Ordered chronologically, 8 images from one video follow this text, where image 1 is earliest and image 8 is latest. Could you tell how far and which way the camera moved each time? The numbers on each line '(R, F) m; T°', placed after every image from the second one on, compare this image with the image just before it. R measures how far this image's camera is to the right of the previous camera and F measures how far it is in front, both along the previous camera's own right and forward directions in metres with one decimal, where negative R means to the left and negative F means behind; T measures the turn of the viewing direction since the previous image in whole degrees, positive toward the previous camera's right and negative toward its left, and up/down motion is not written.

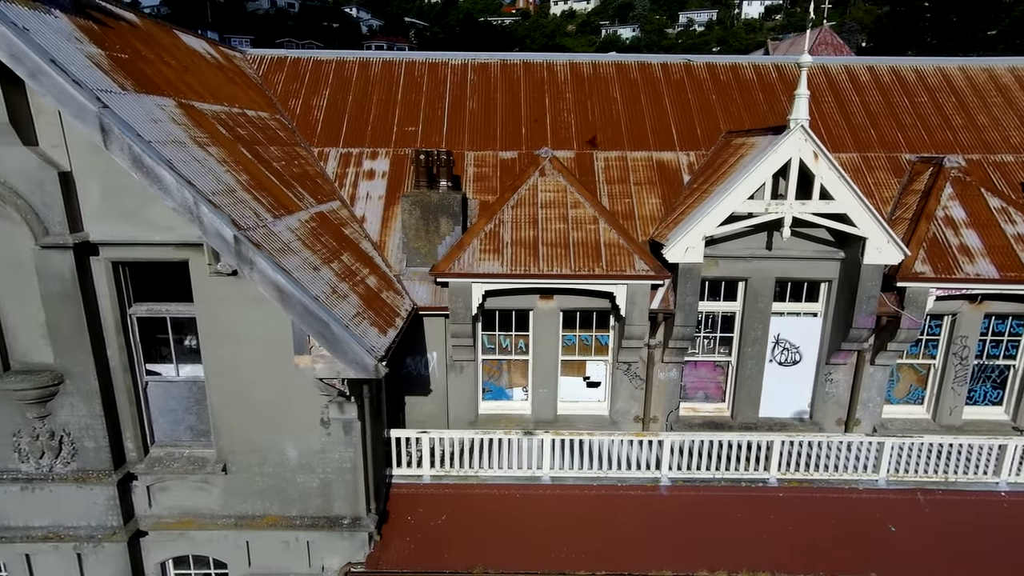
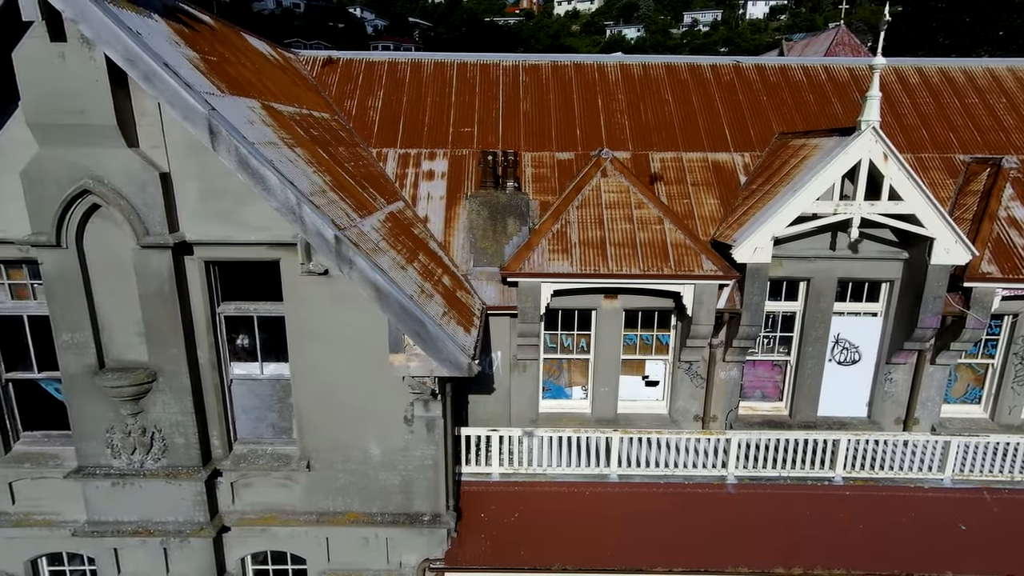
(-0.7, -0.1) m; 0°
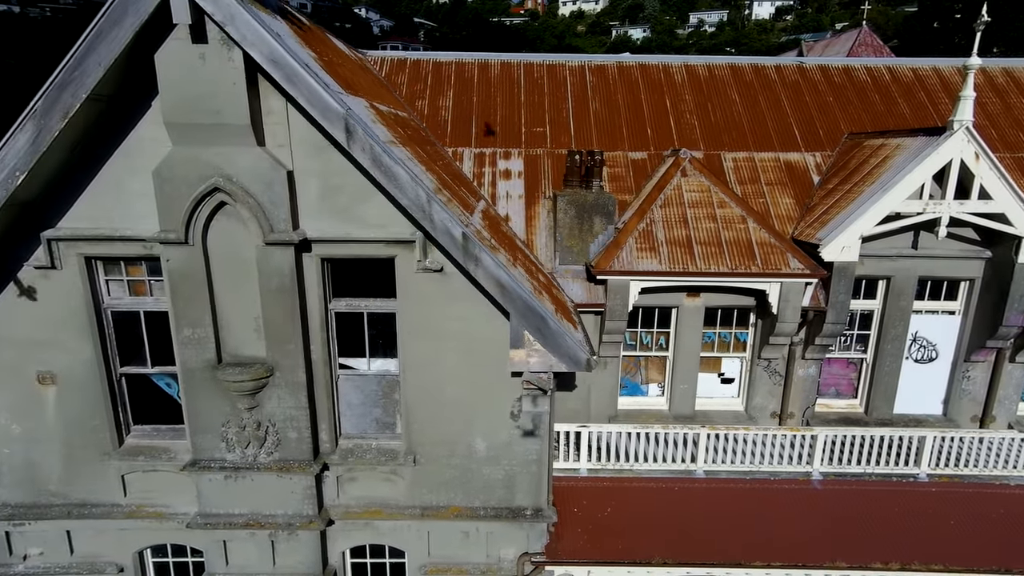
(-0.9, -0.1) m; 0°
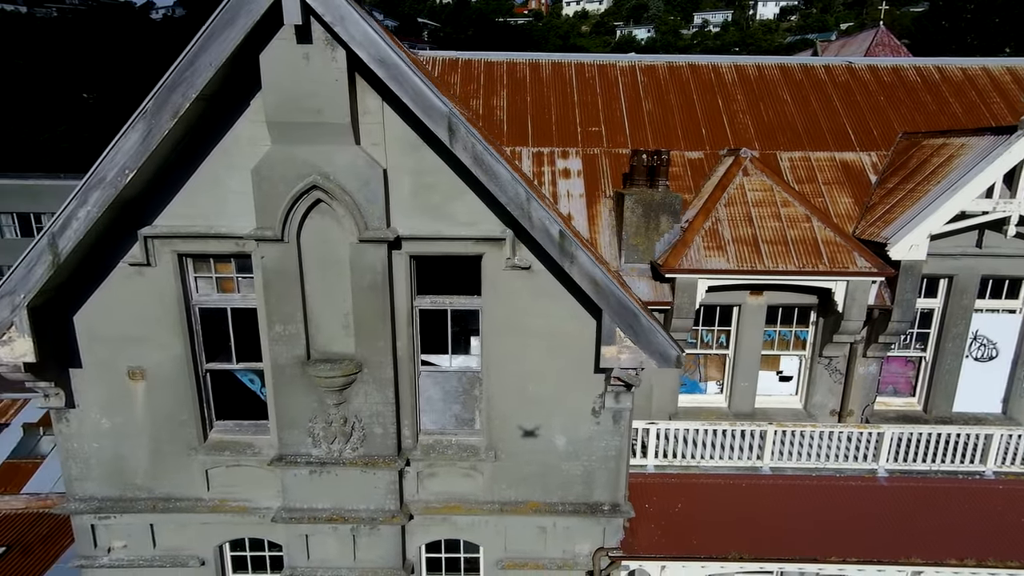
(-0.7, -0.1) m; 0°
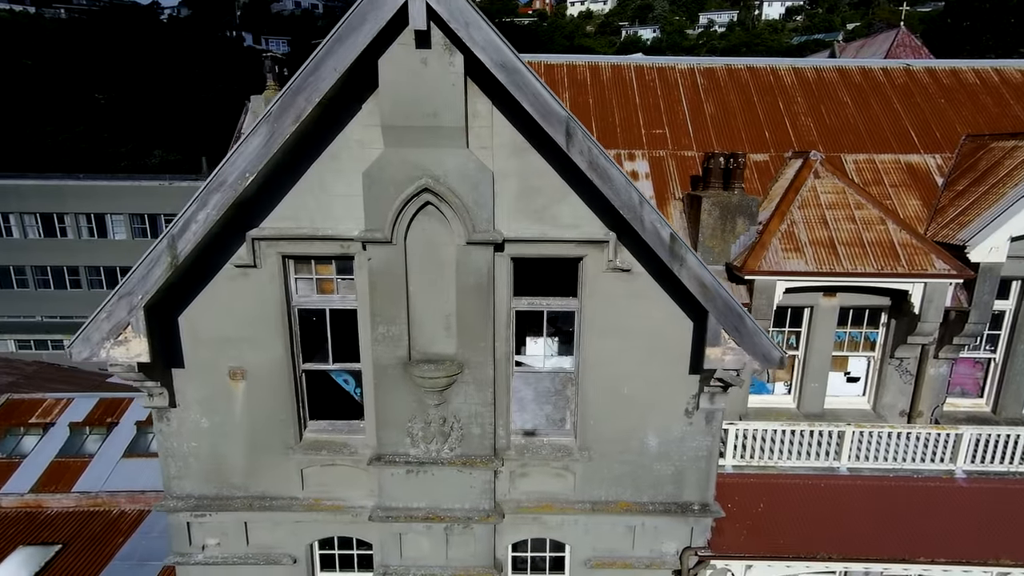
(-0.8, -0.1) m; 0°
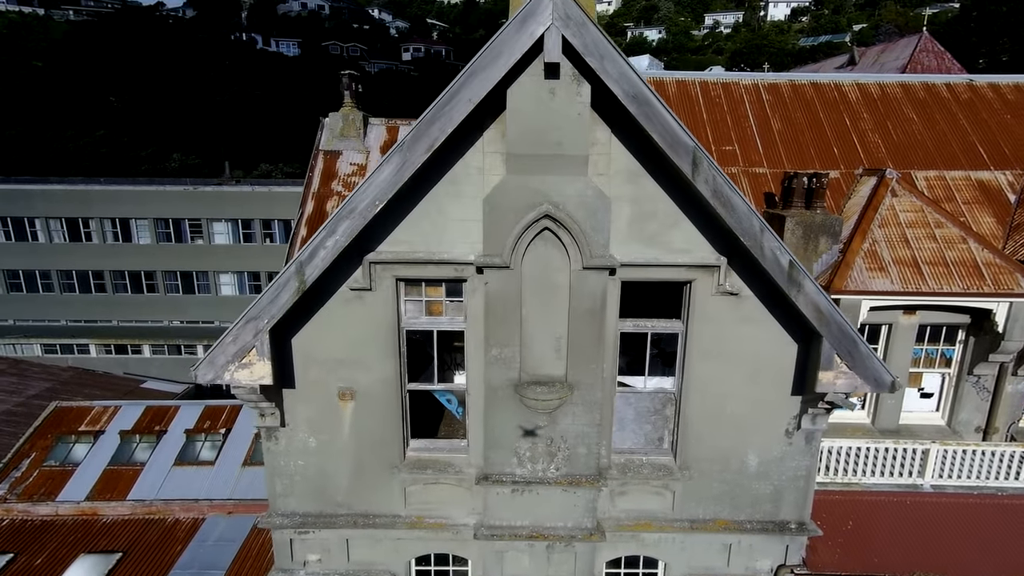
(-0.9, -0.1) m; 0°
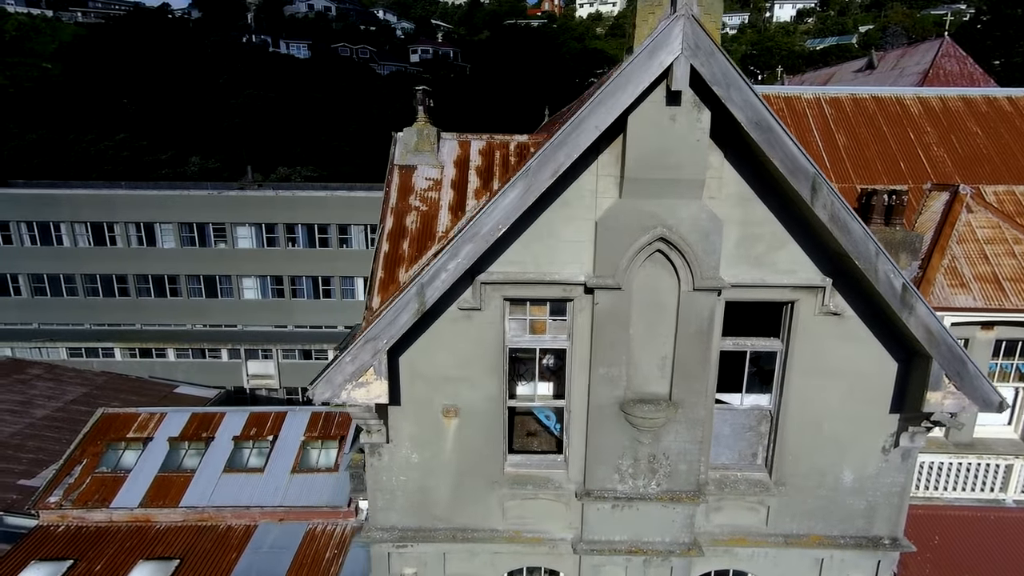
(-0.9, -0.1) m; 0°
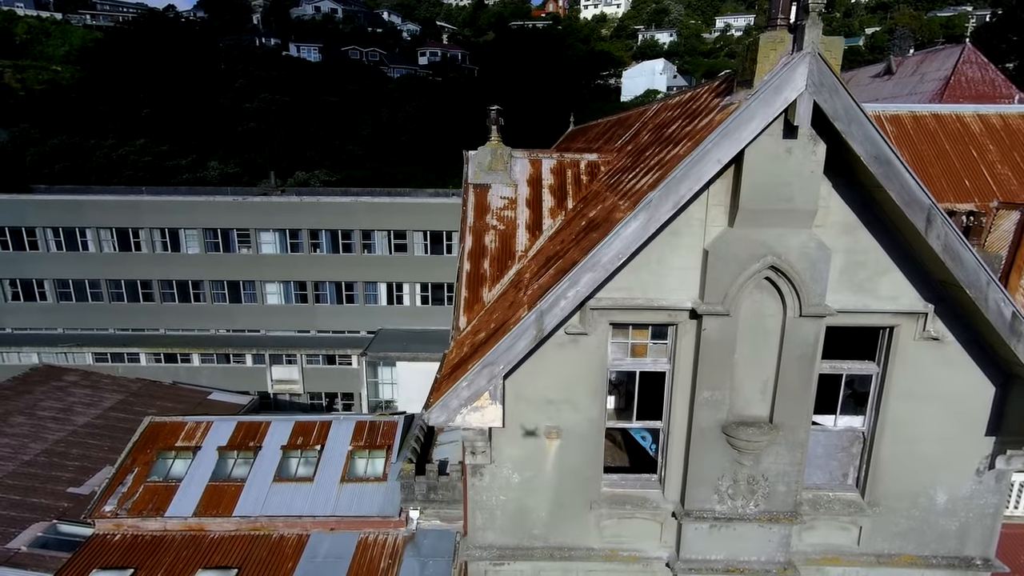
(-0.9, -0.2) m; 0°
